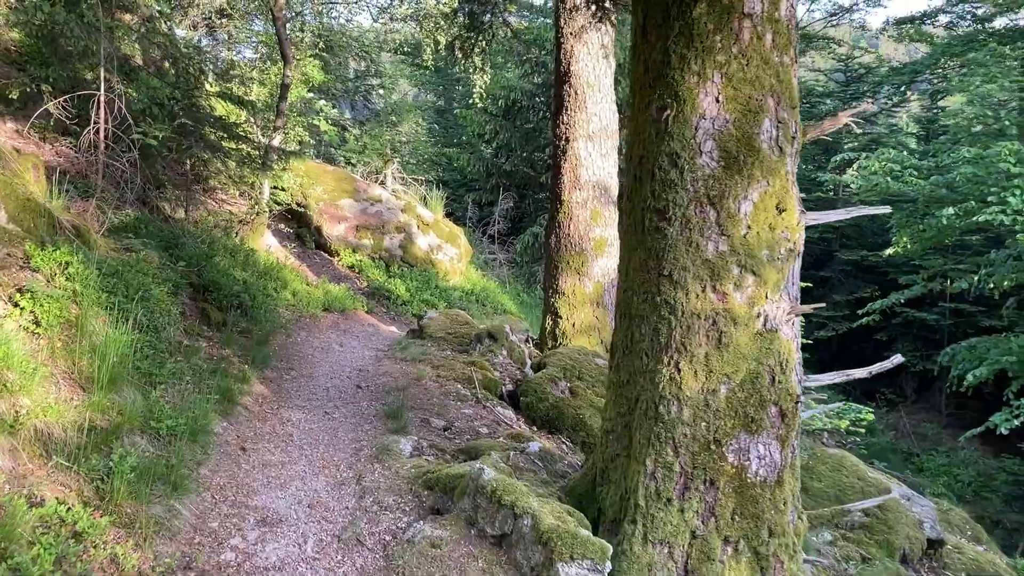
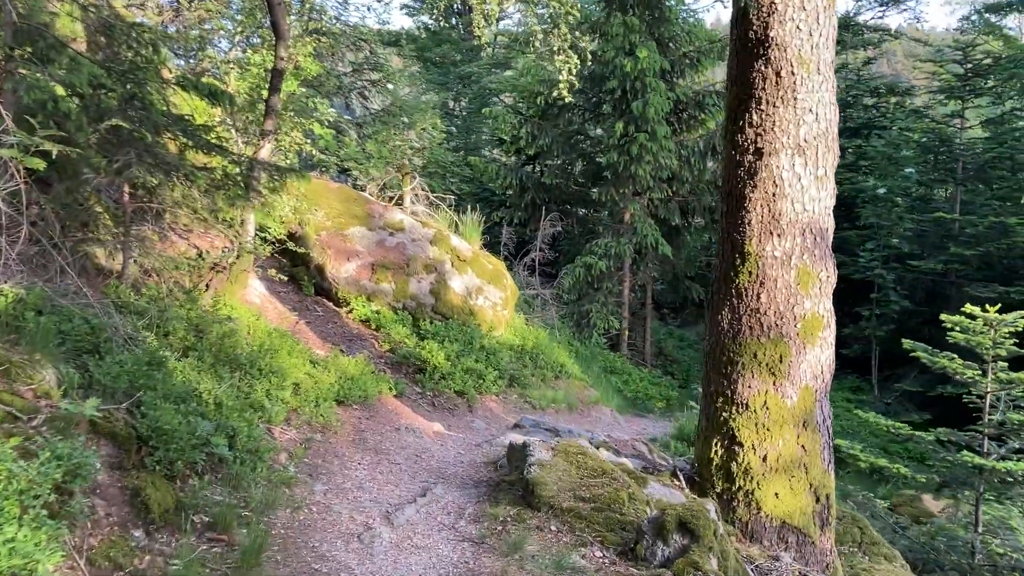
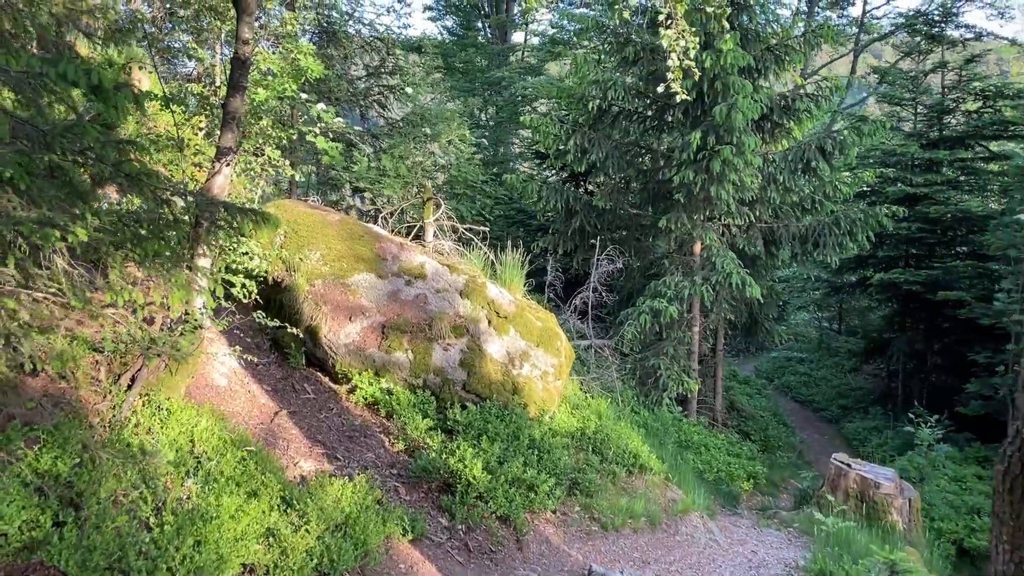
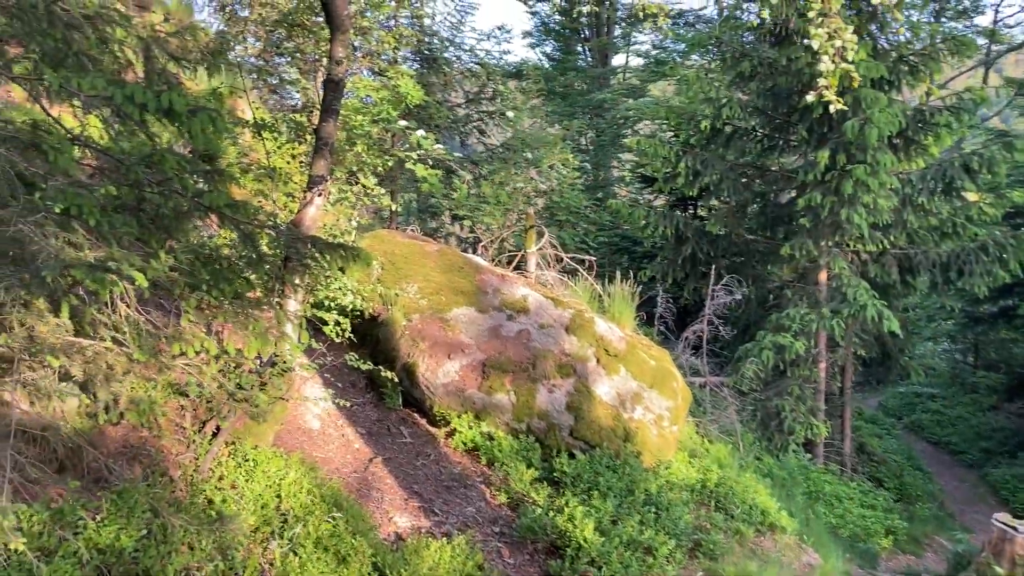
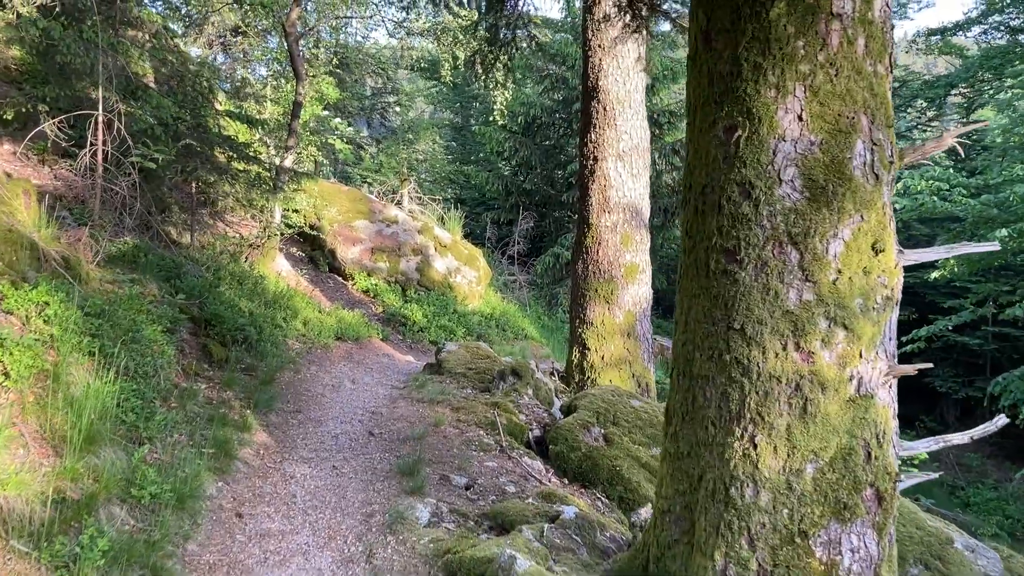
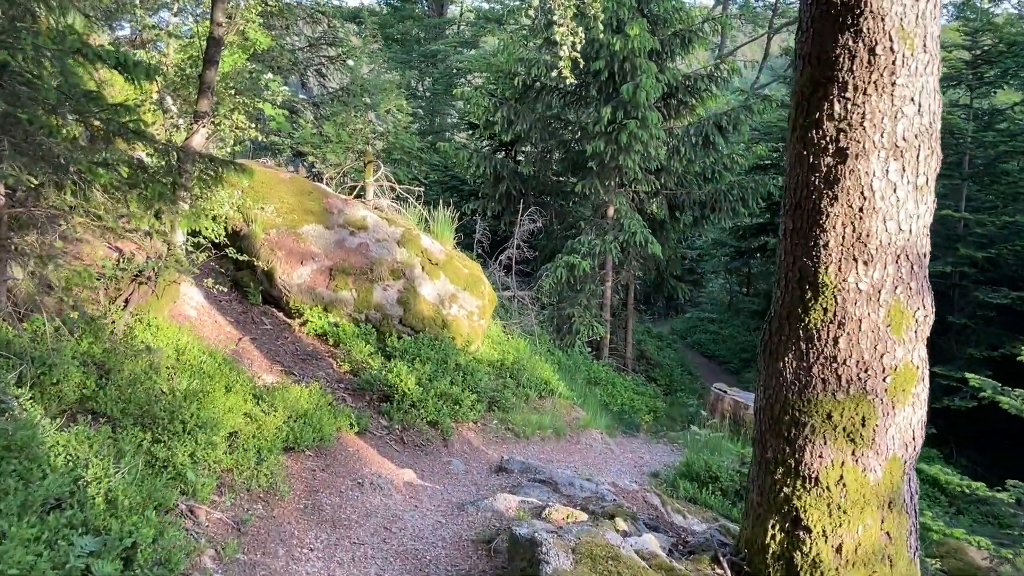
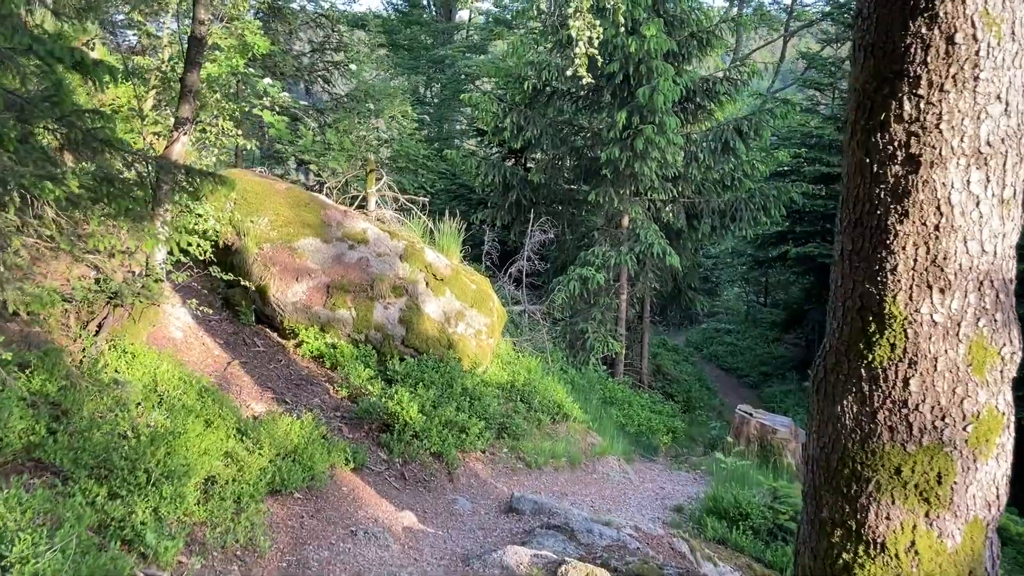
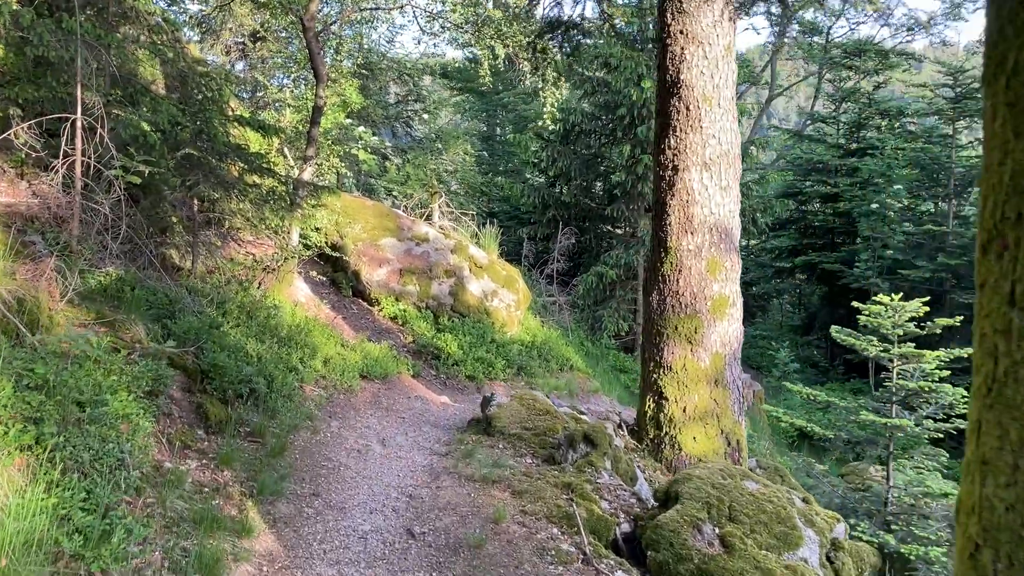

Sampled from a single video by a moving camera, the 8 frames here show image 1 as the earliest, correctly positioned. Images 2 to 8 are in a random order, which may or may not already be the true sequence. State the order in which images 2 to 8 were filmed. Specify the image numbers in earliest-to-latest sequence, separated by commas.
5, 8, 2, 6, 7, 3, 4
